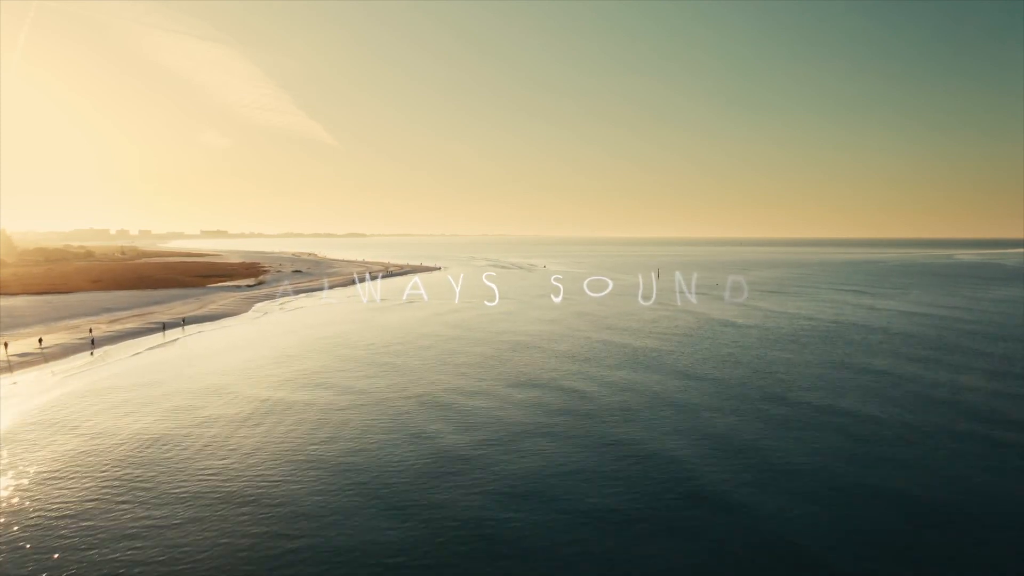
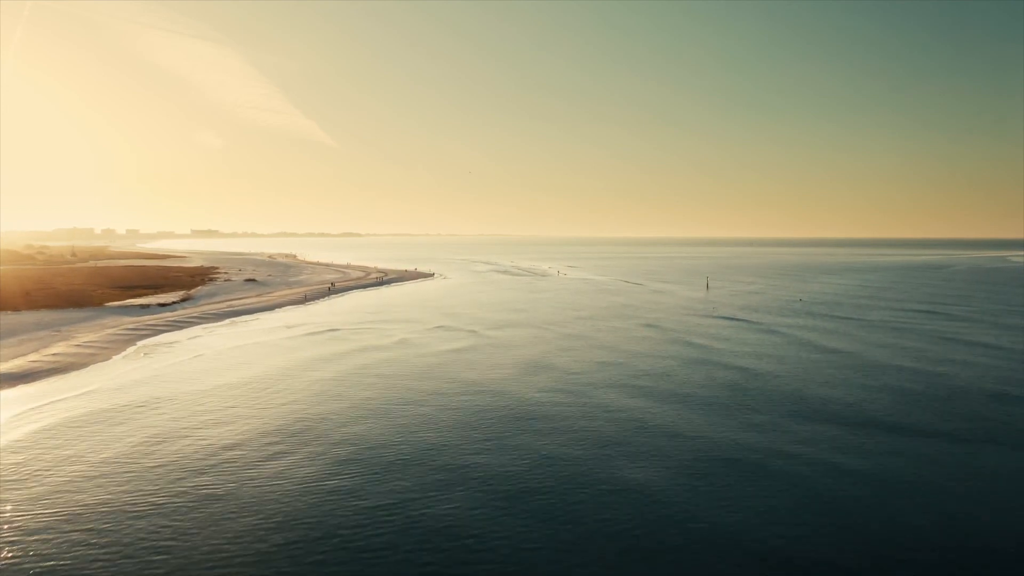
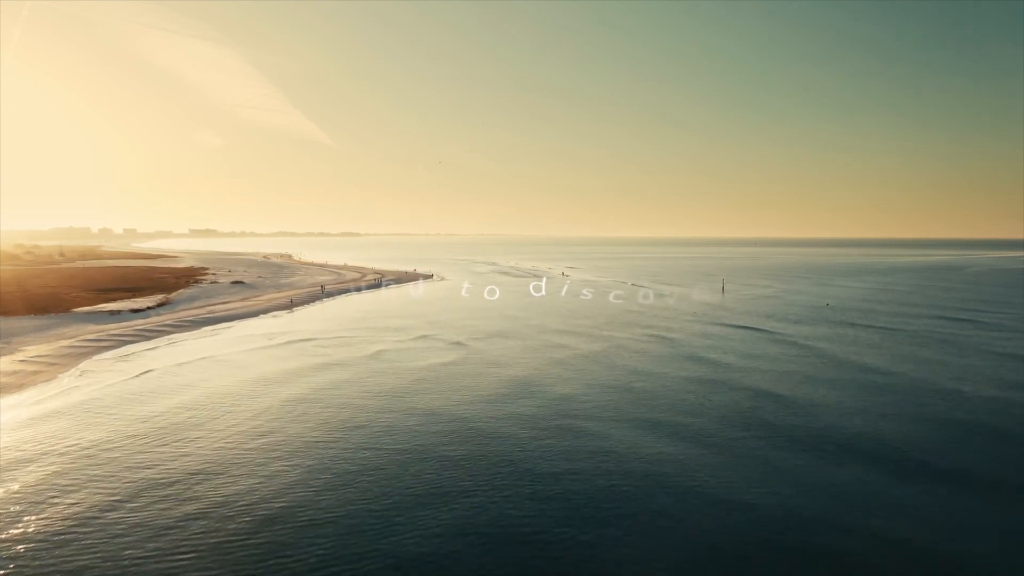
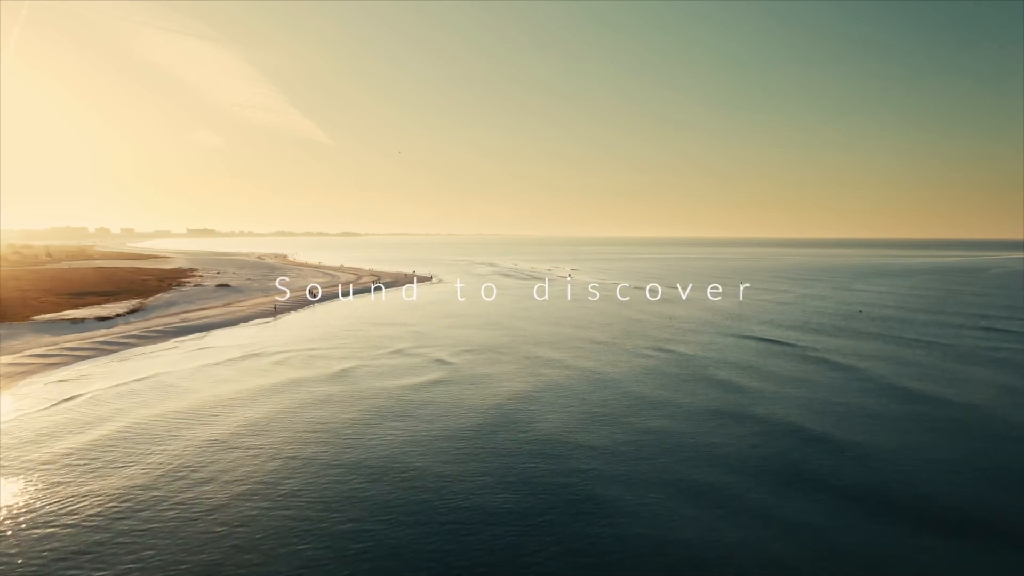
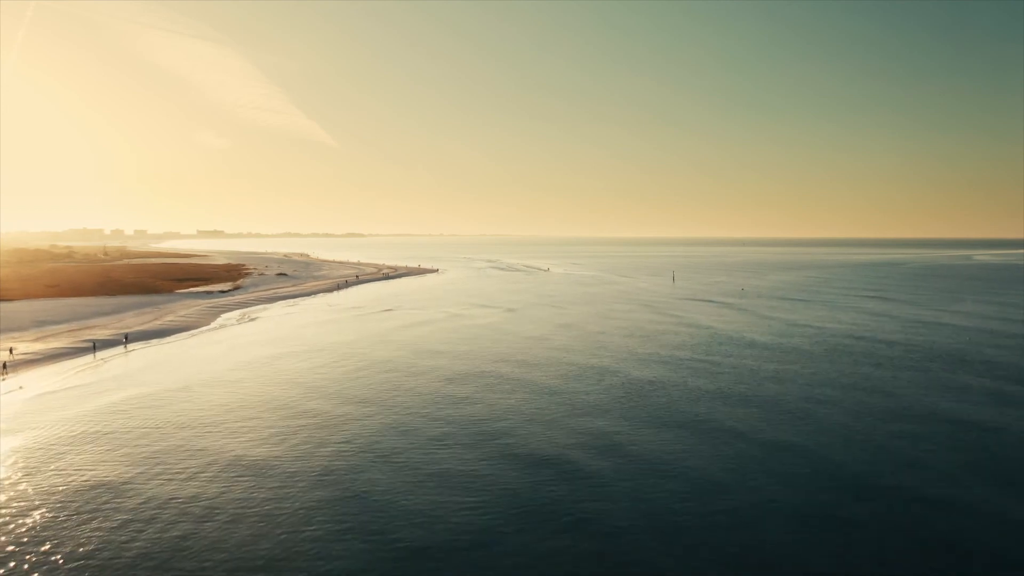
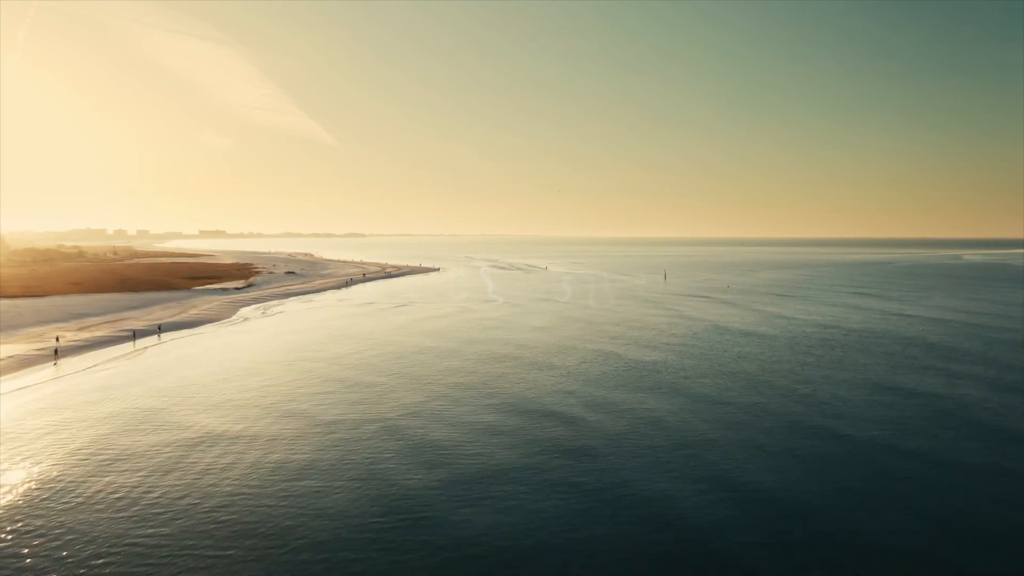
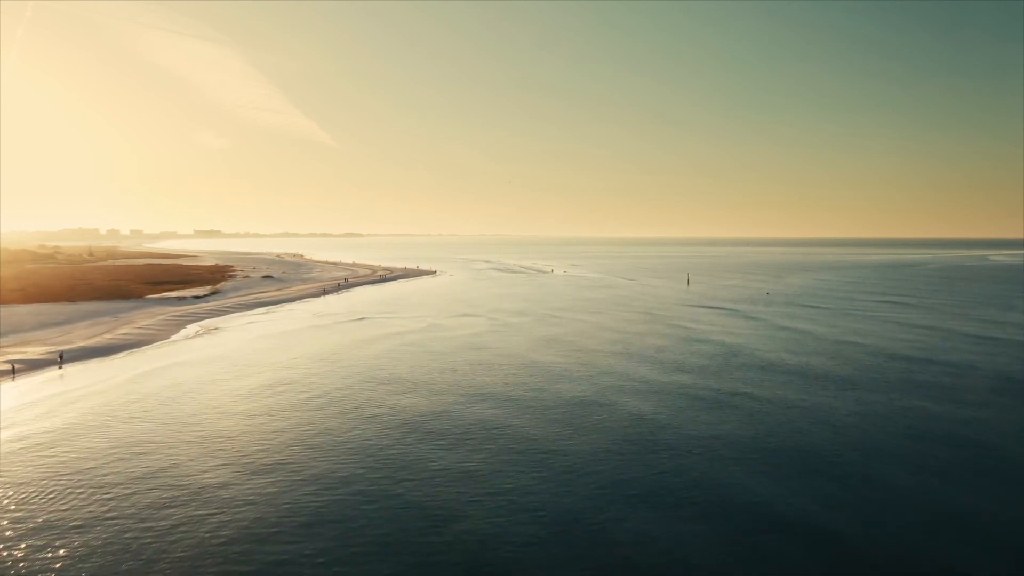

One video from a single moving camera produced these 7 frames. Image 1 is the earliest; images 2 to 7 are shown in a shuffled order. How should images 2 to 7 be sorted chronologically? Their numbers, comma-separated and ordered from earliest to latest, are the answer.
6, 5, 7, 2, 3, 4
